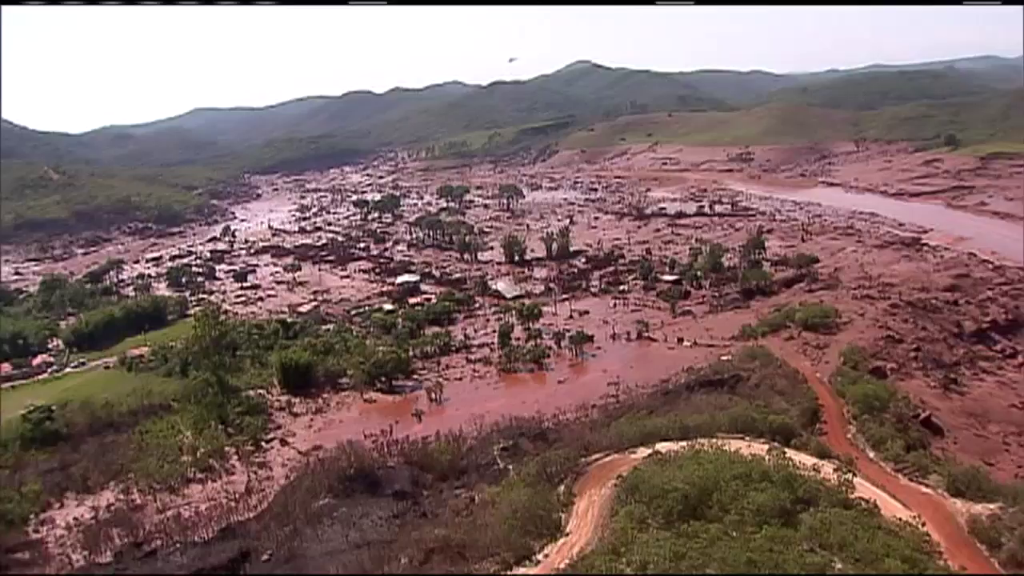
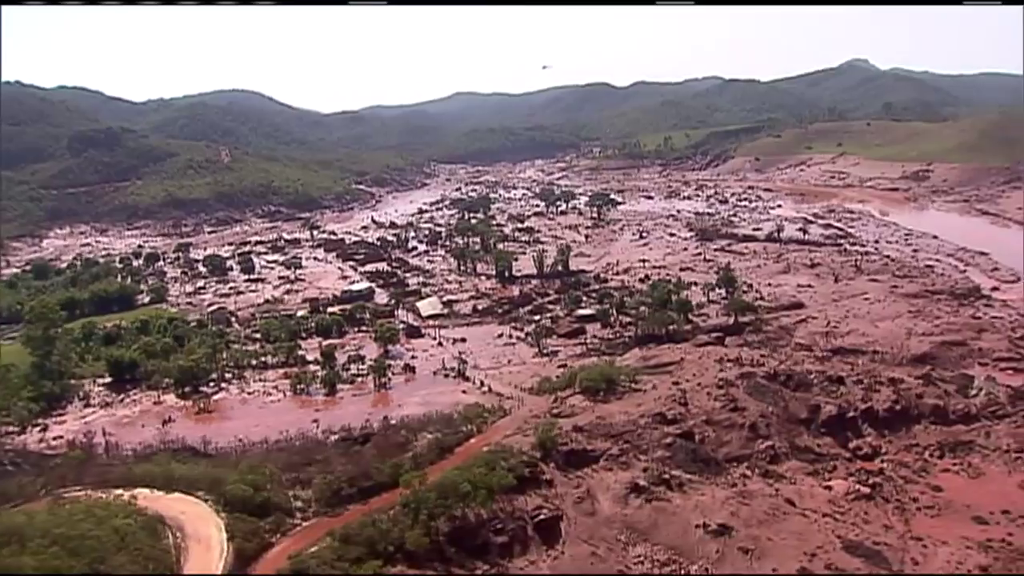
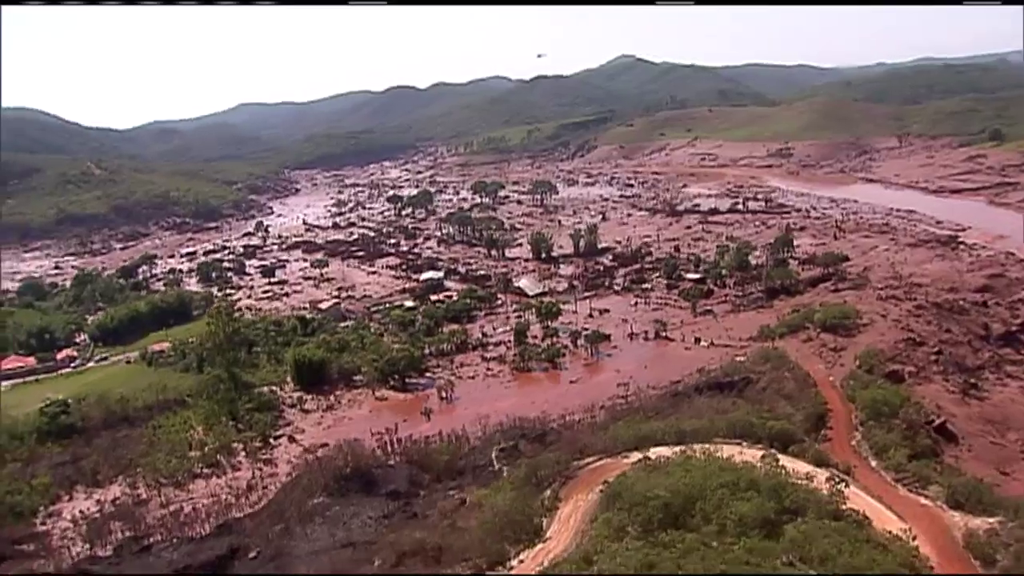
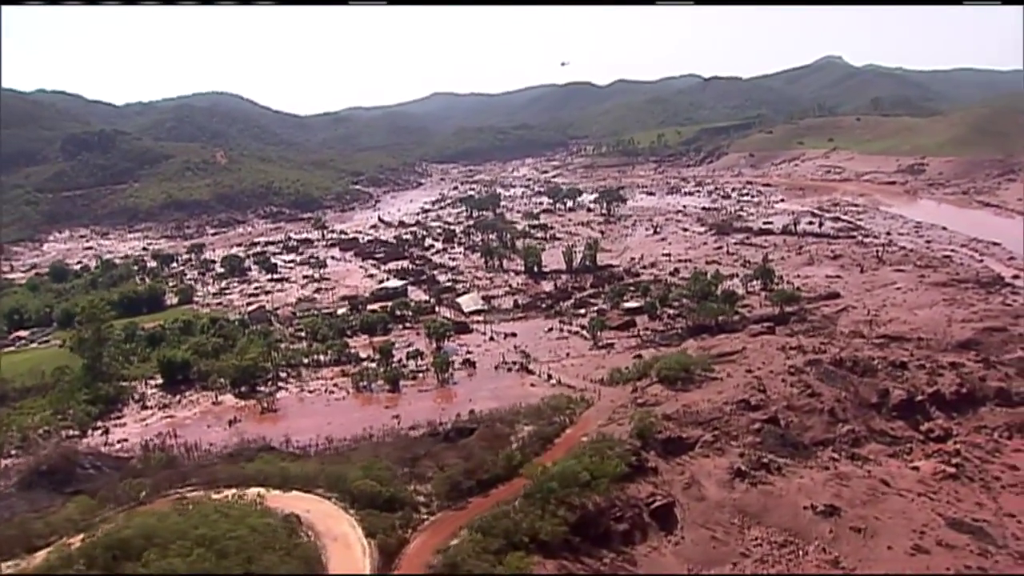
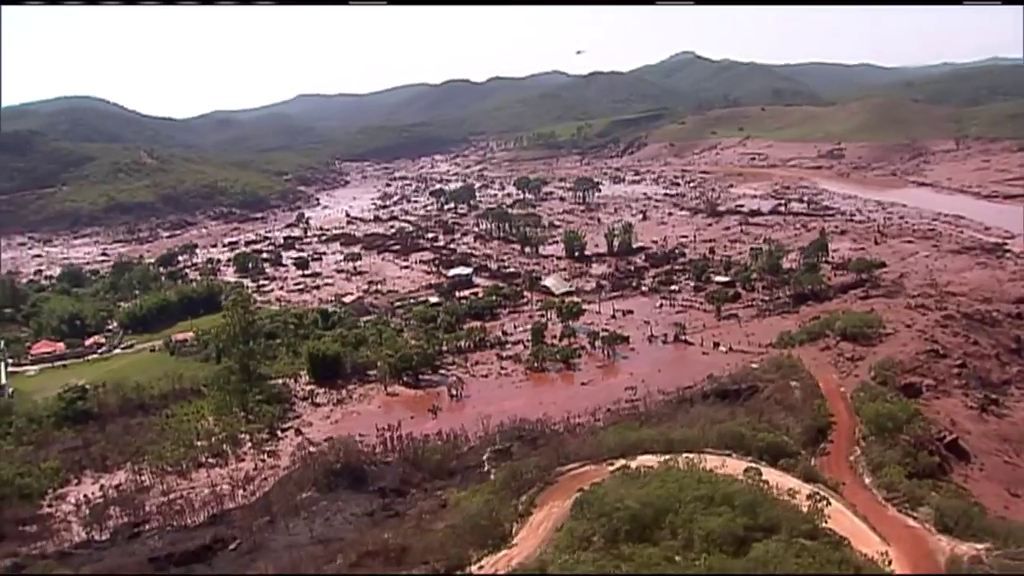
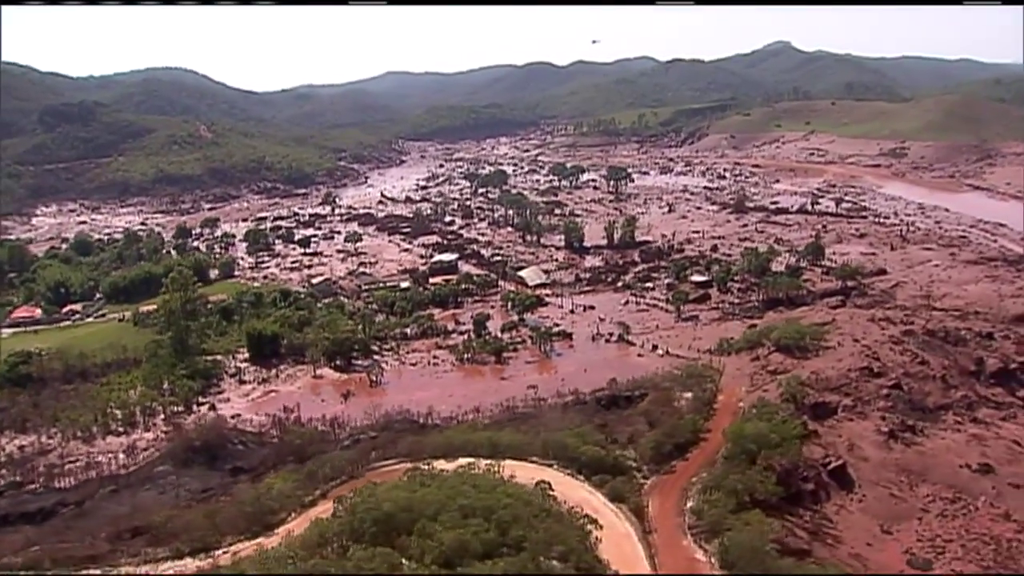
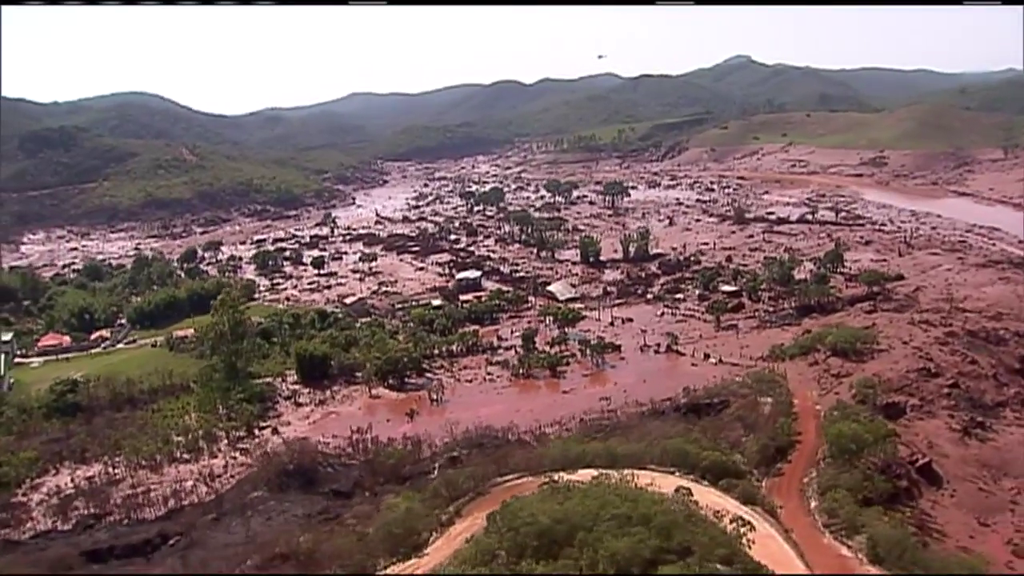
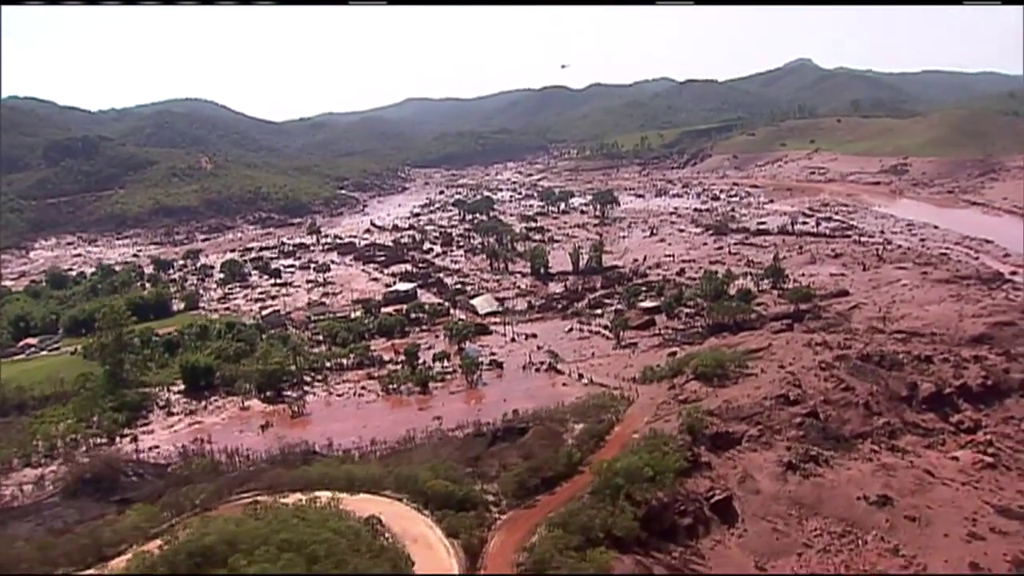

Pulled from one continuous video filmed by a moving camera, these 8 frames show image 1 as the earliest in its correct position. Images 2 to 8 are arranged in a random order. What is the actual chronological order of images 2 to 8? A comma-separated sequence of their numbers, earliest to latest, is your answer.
3, 5, 7, 6, 8, 4, 2
